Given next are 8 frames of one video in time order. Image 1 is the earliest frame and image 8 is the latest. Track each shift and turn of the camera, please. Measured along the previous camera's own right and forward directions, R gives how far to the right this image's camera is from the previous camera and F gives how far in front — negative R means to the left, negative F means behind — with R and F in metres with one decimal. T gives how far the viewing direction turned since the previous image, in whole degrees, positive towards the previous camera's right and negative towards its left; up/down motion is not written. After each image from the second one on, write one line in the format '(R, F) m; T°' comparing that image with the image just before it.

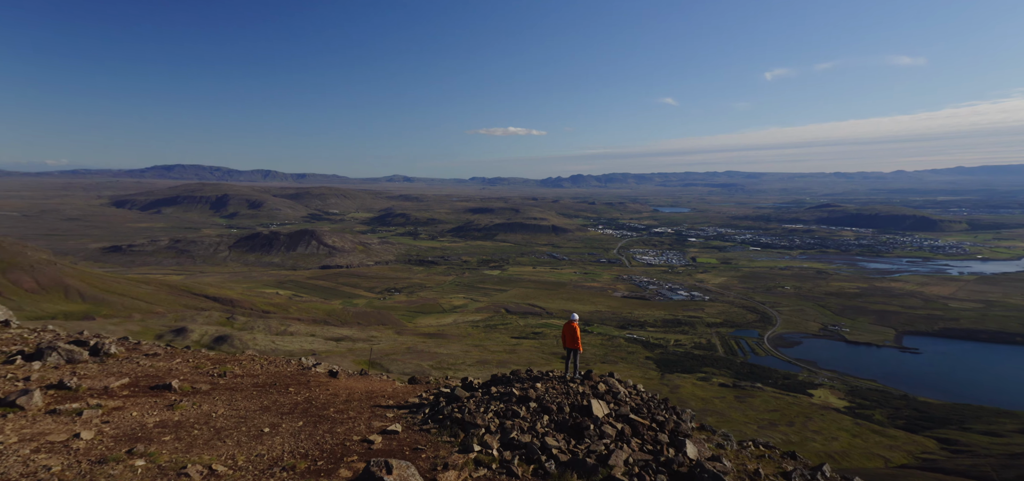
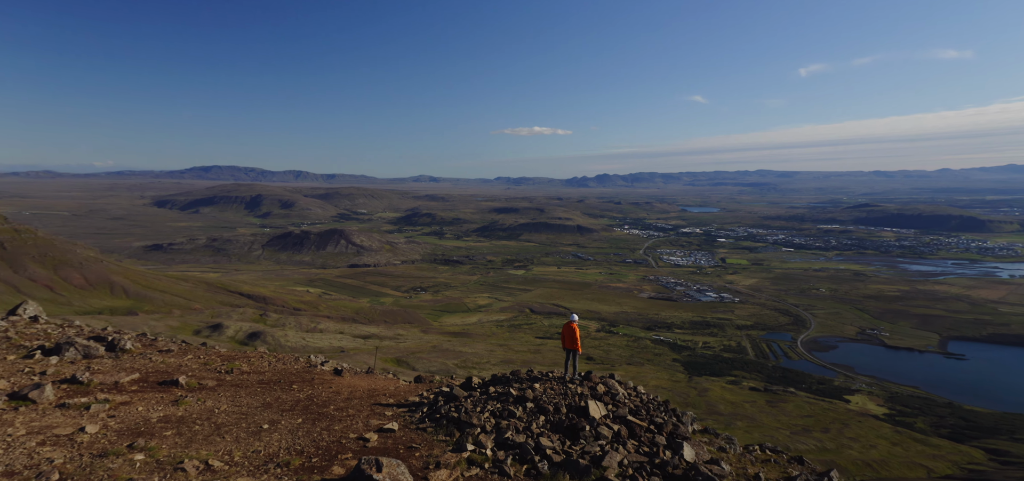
(-0.2, +0.5) m; -2°
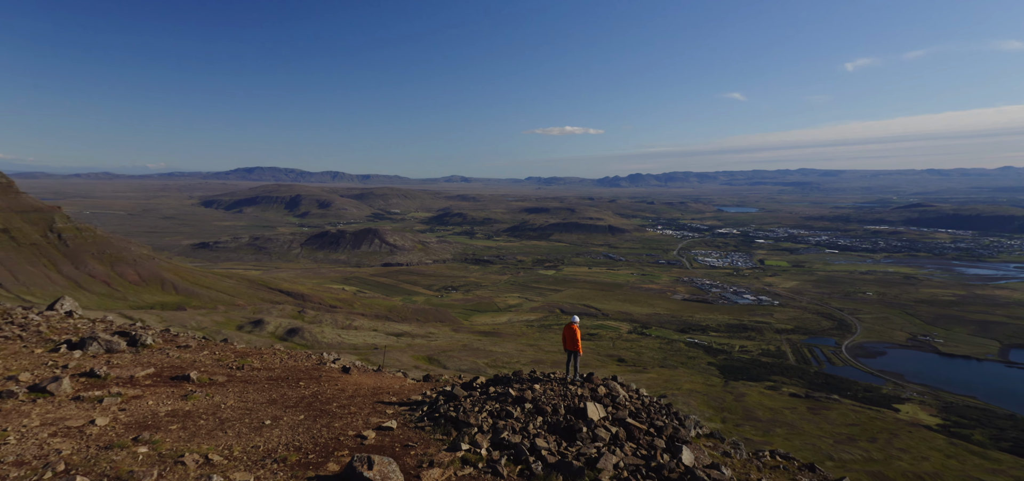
(-0.3, +0.7) m; -3°
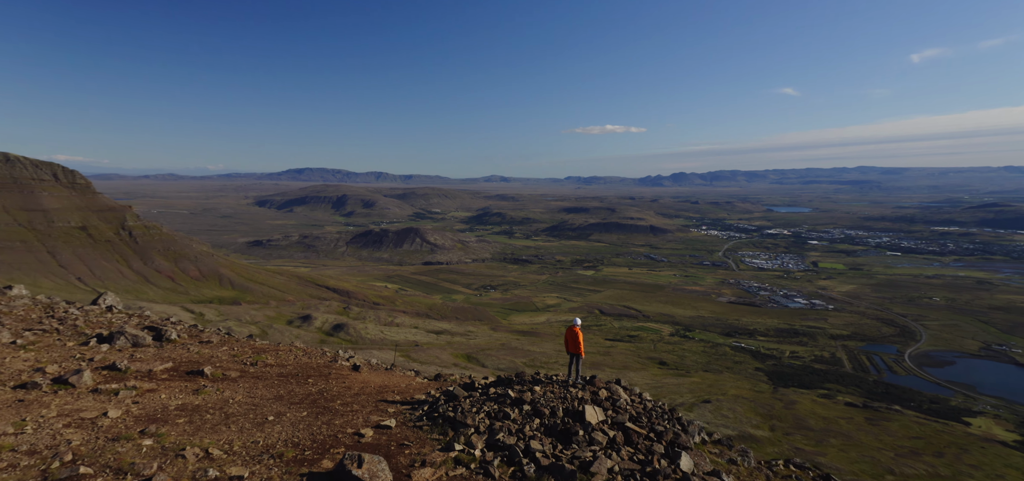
(-0.4, +1.0) m; -4°
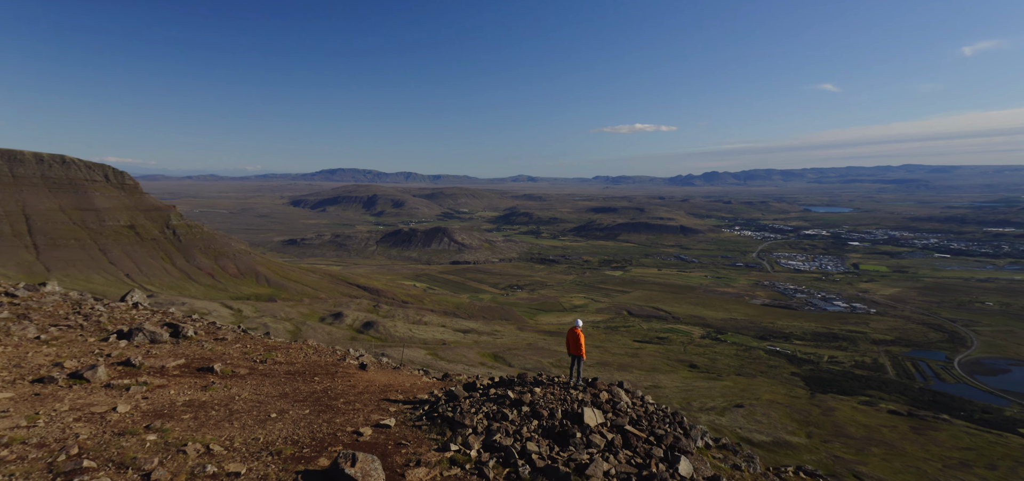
(-0.3, +0.7) m; -3°
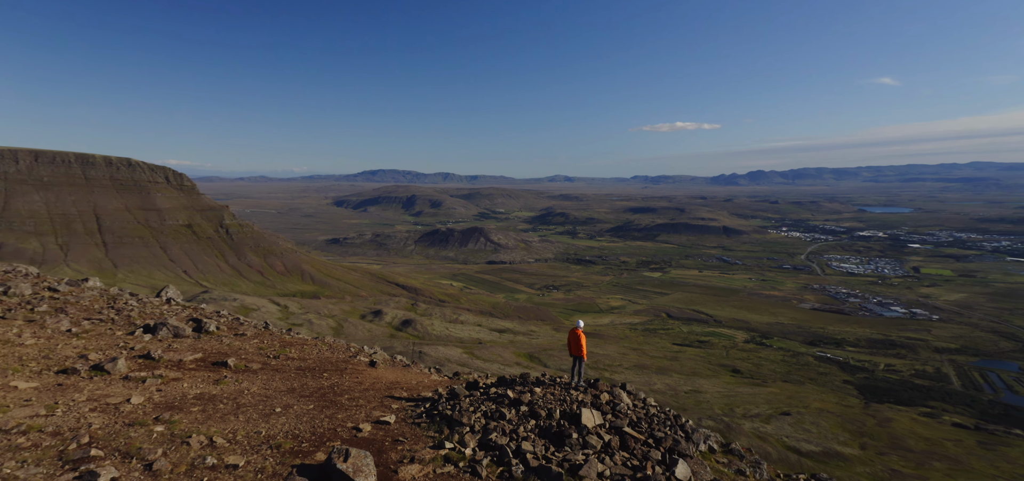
(-0.4, +1.1) m; -4°
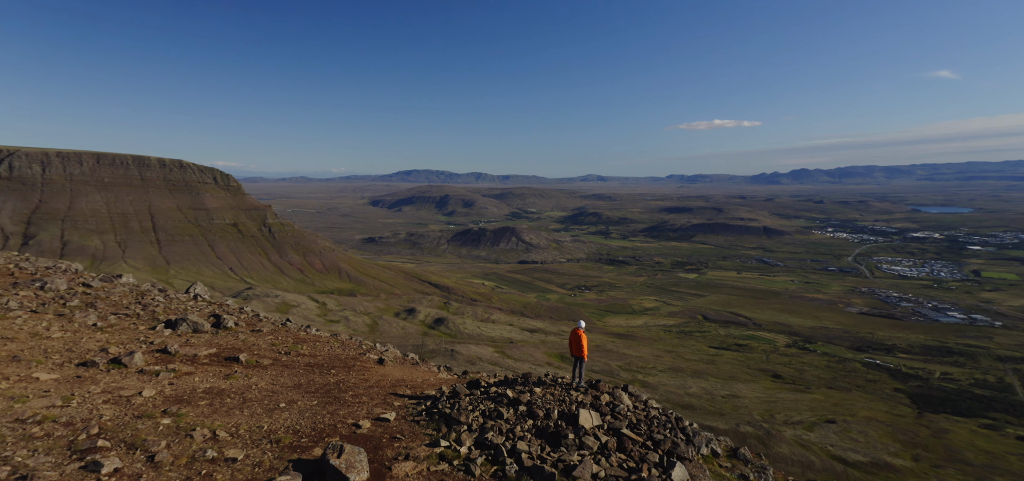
(-0.4, +1.0) m; -3°
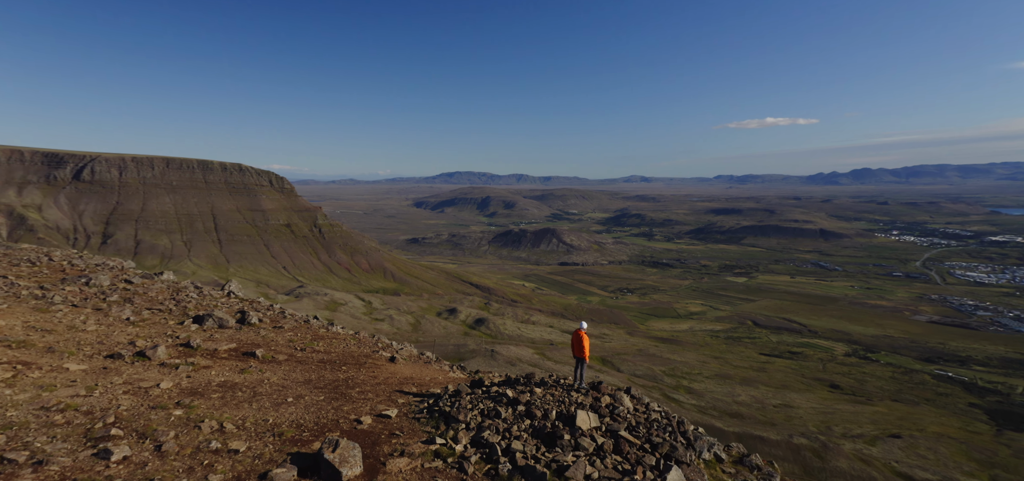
(-0.5, +1.5) m; -4°
